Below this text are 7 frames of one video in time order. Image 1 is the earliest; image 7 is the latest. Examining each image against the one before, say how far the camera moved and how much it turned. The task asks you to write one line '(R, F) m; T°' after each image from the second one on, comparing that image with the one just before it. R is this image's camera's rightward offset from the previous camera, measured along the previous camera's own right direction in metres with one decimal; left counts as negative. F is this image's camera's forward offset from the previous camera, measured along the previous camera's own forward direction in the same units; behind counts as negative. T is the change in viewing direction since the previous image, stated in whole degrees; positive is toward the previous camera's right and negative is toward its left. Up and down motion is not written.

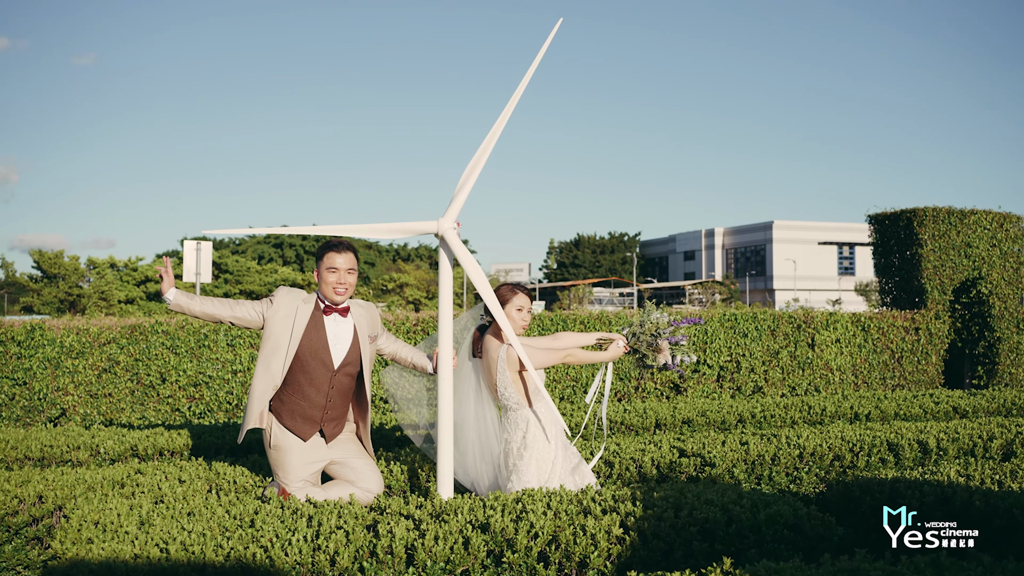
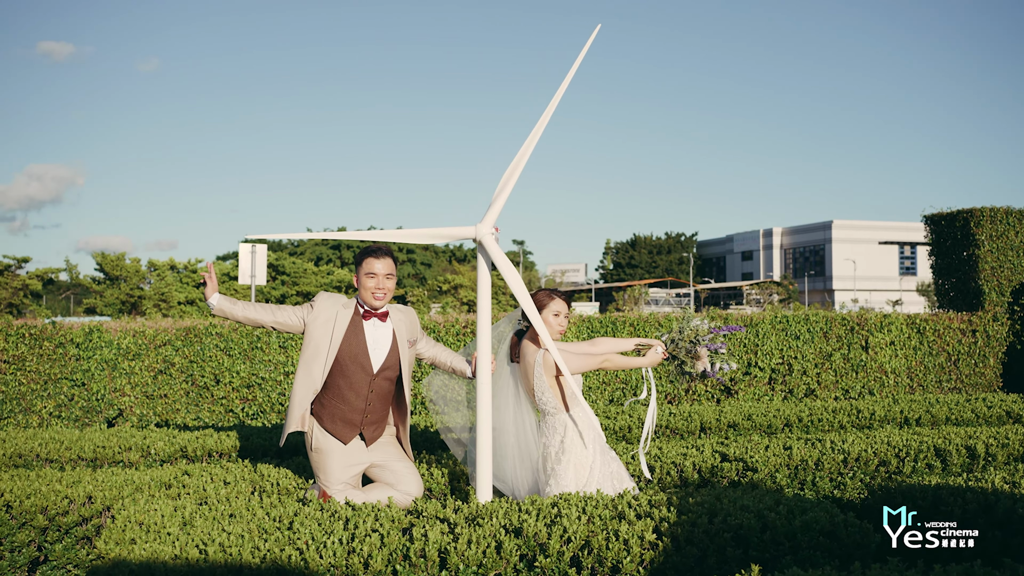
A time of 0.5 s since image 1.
(+0.4, -0.1) m; -3°
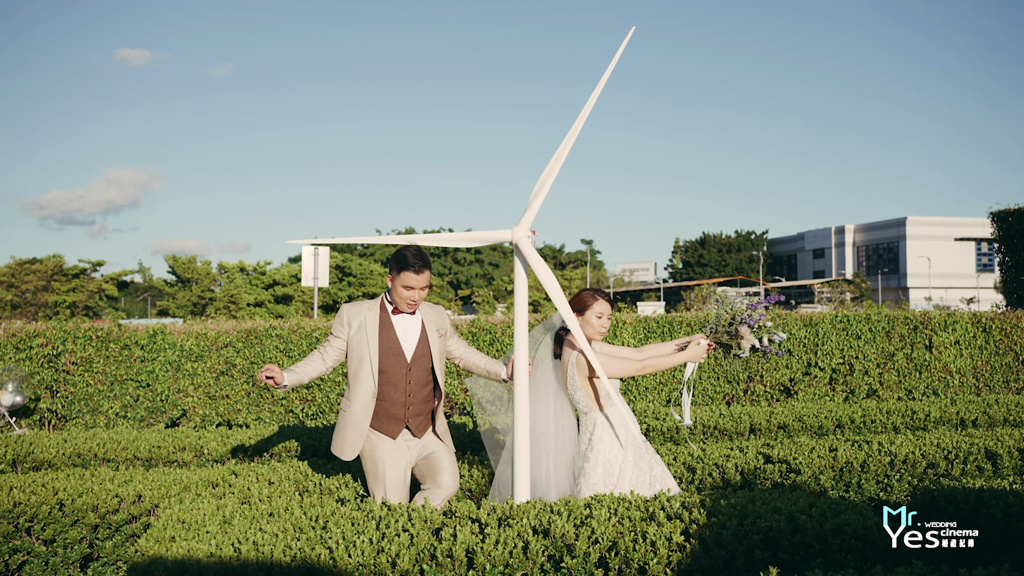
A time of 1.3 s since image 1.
(+0.7, -0.2) m; -4°
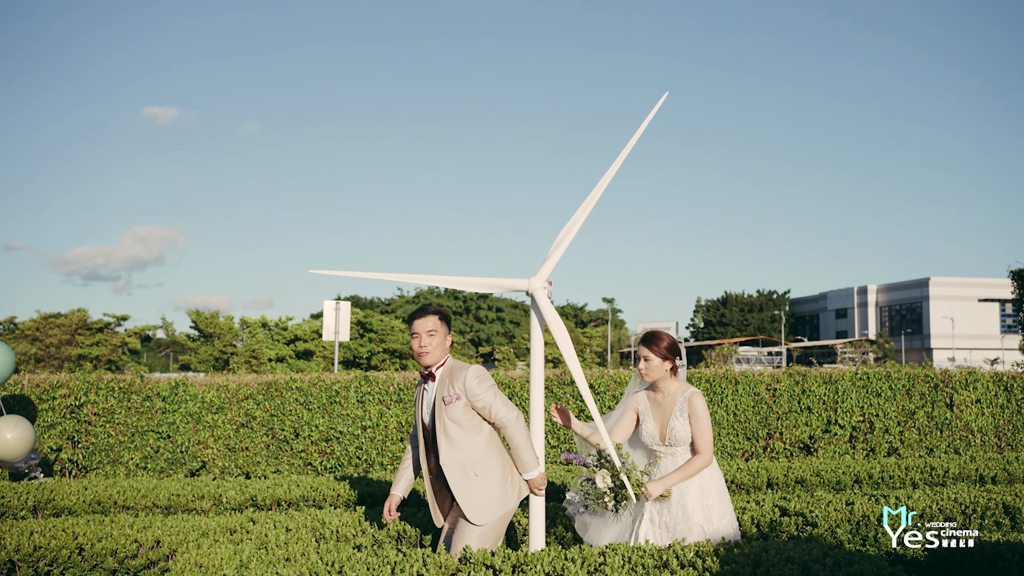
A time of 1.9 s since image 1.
(+0.1, -0.7) m; -1°
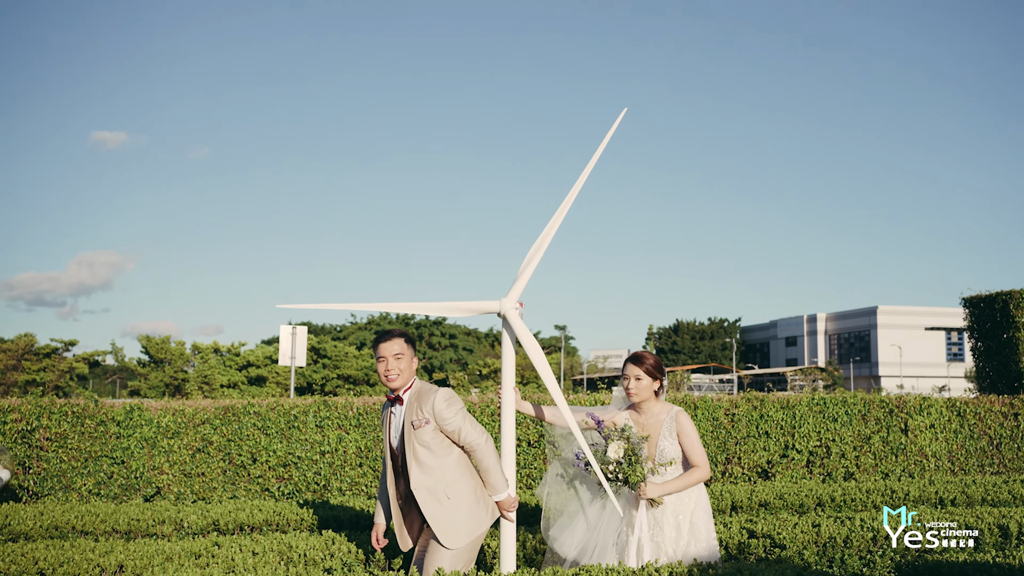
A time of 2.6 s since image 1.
(-0.5, -0.1) m; +3°
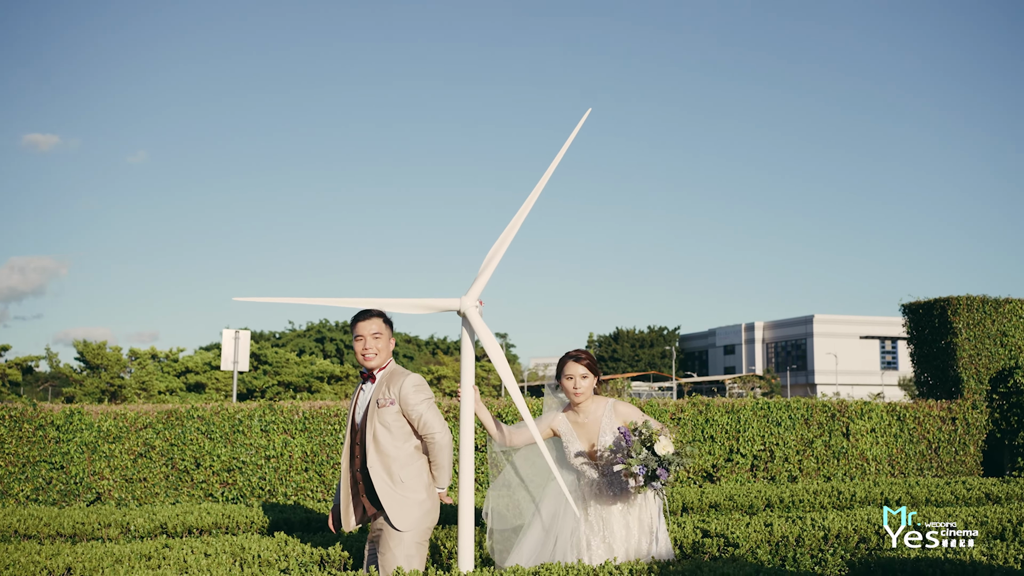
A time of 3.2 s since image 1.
(-0.4, +0.1) m; +4°
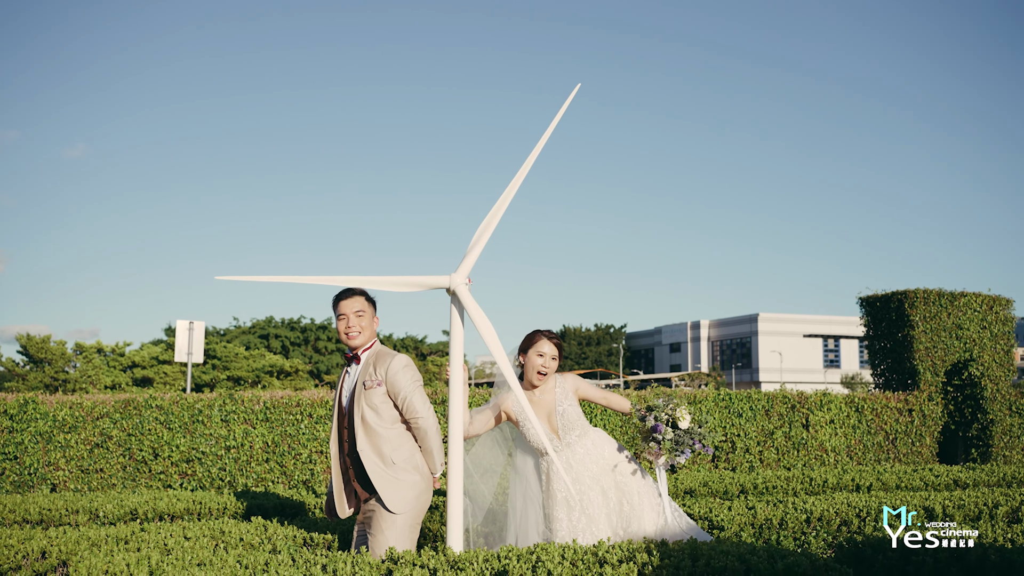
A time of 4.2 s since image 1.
(-1.2, +0.4) m; +3°
